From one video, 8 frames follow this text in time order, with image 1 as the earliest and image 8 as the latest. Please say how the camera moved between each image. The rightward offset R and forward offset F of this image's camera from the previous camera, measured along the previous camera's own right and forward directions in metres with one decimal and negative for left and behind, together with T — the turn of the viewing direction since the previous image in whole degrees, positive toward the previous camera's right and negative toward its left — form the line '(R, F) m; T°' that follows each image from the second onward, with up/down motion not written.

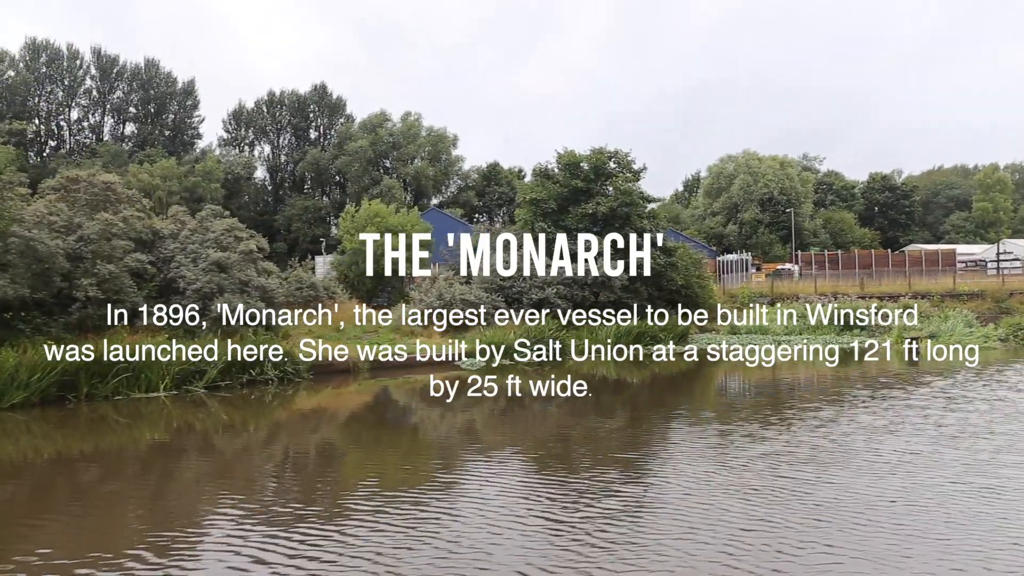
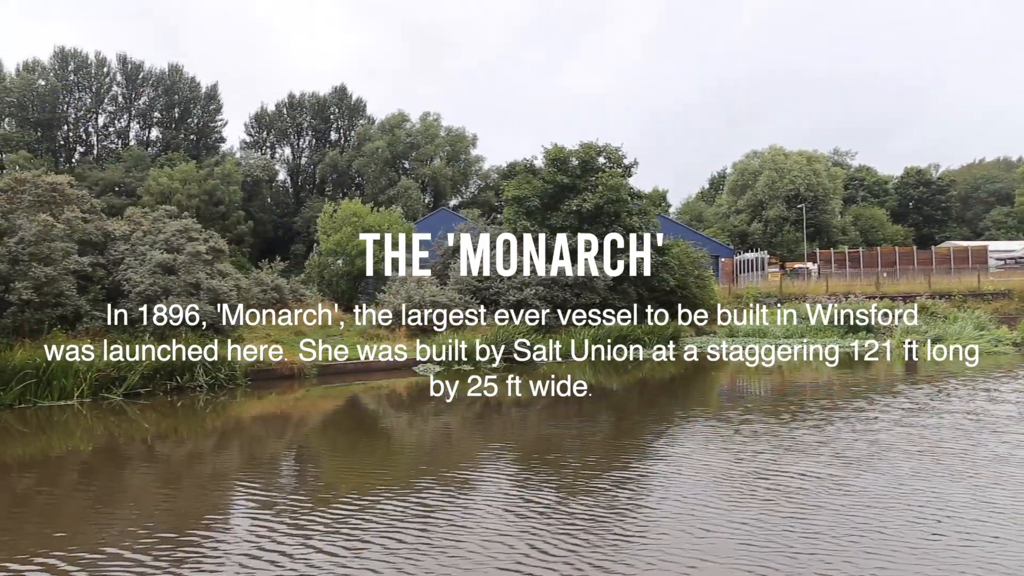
(+1.8, +0.9) m; -3°
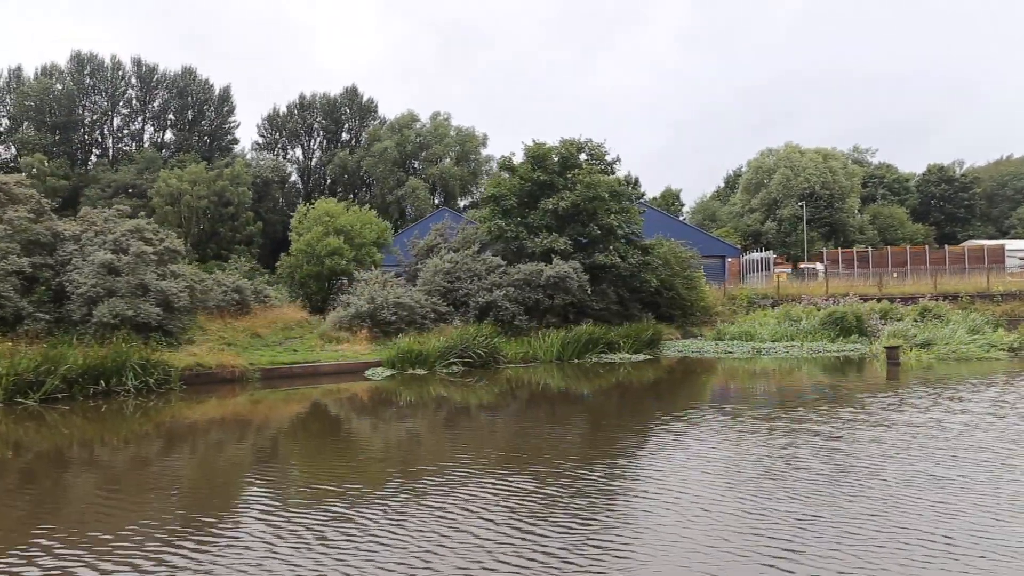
(+1.6, +0.7) m; -2°
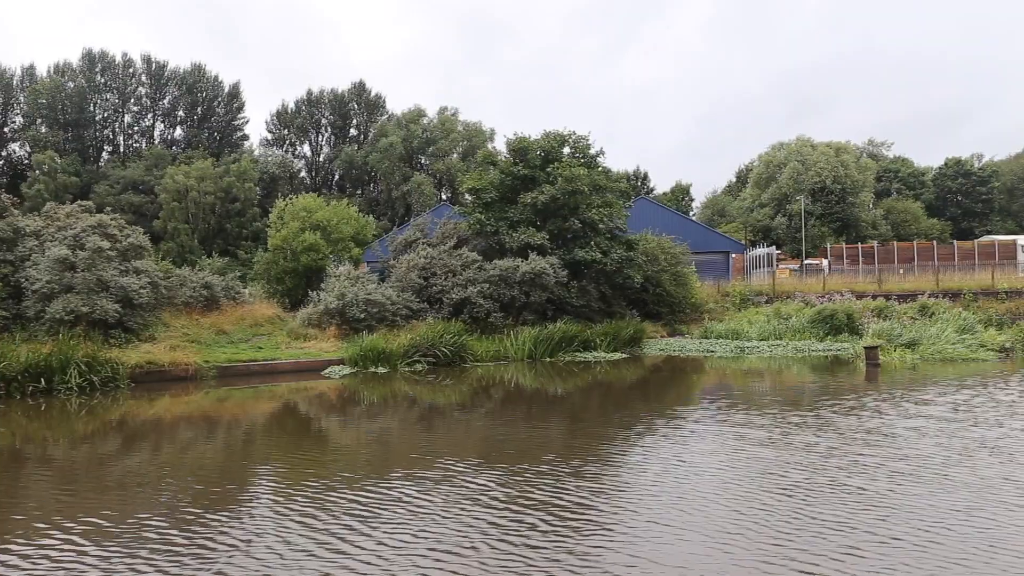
(+1.2, +0.4) m; -2°
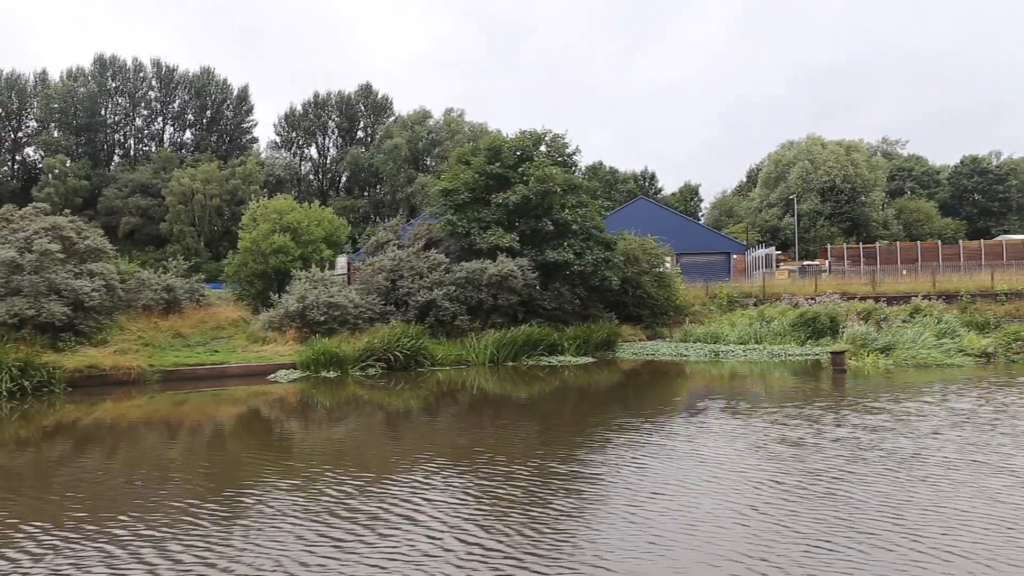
(+1.5, +0.4) m; -2°
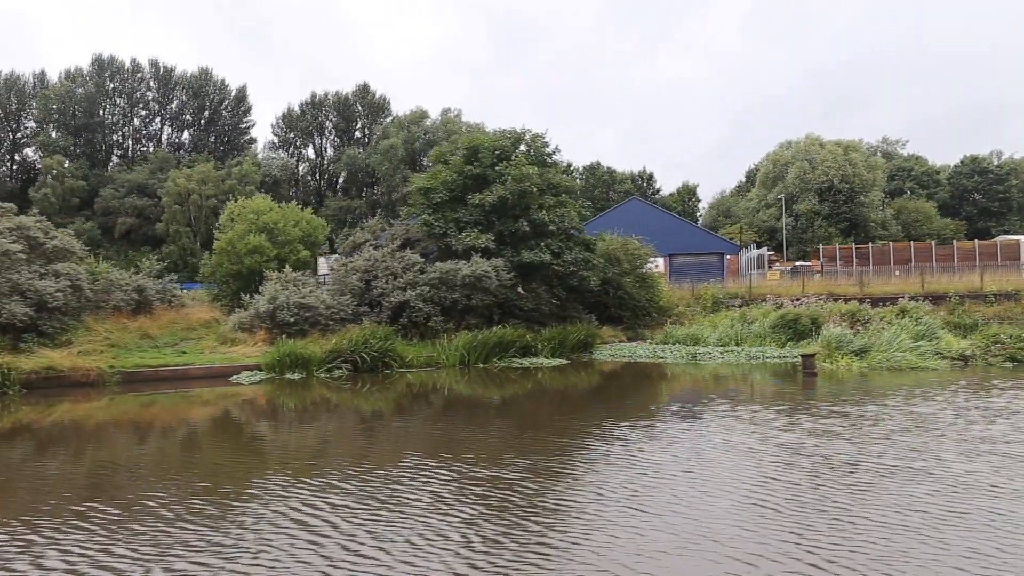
(+0.8, +0.2) m; -1°
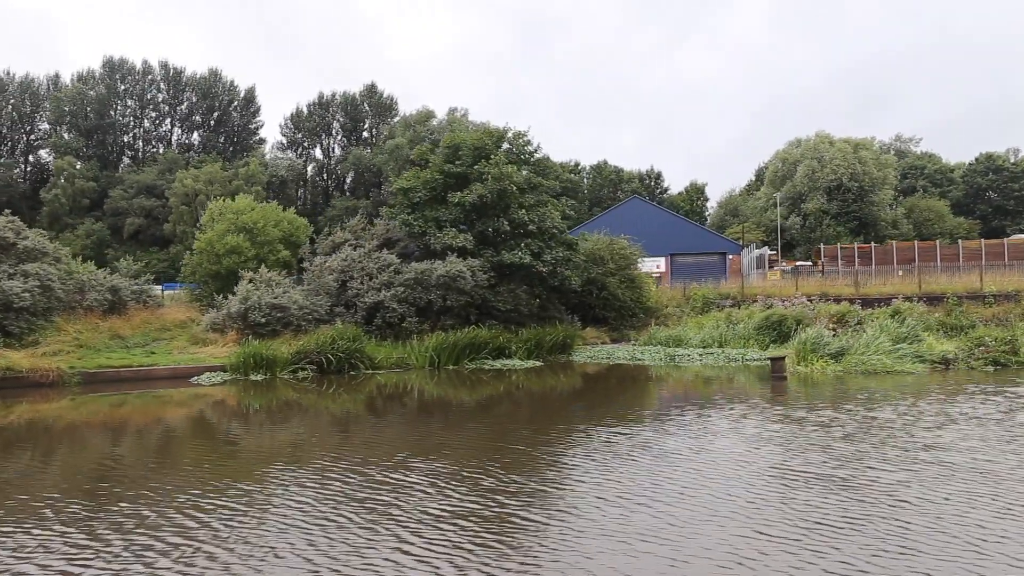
(+1.1, +0.3) m; -2°
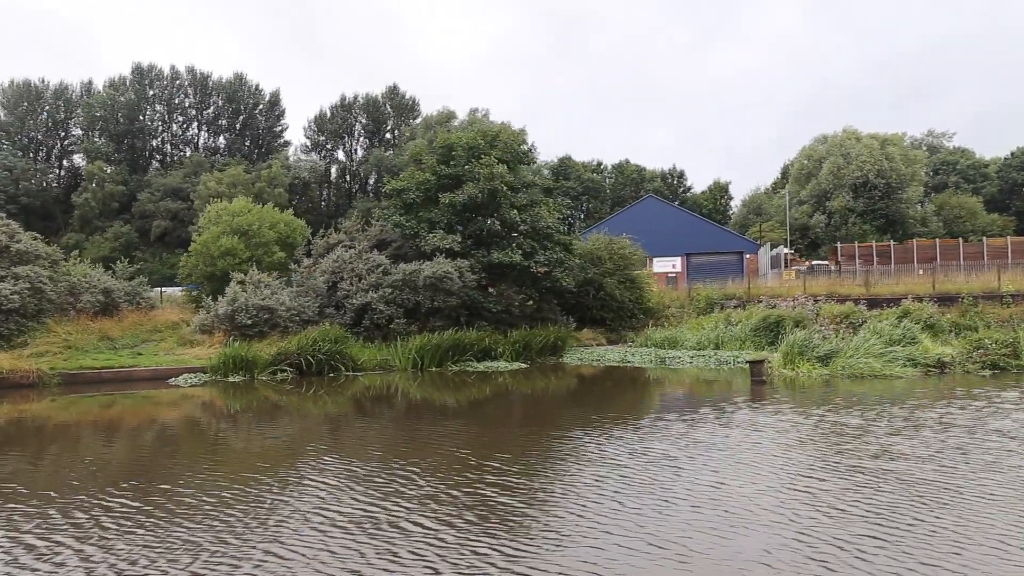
(+1.2, +0.2) m; -3°
